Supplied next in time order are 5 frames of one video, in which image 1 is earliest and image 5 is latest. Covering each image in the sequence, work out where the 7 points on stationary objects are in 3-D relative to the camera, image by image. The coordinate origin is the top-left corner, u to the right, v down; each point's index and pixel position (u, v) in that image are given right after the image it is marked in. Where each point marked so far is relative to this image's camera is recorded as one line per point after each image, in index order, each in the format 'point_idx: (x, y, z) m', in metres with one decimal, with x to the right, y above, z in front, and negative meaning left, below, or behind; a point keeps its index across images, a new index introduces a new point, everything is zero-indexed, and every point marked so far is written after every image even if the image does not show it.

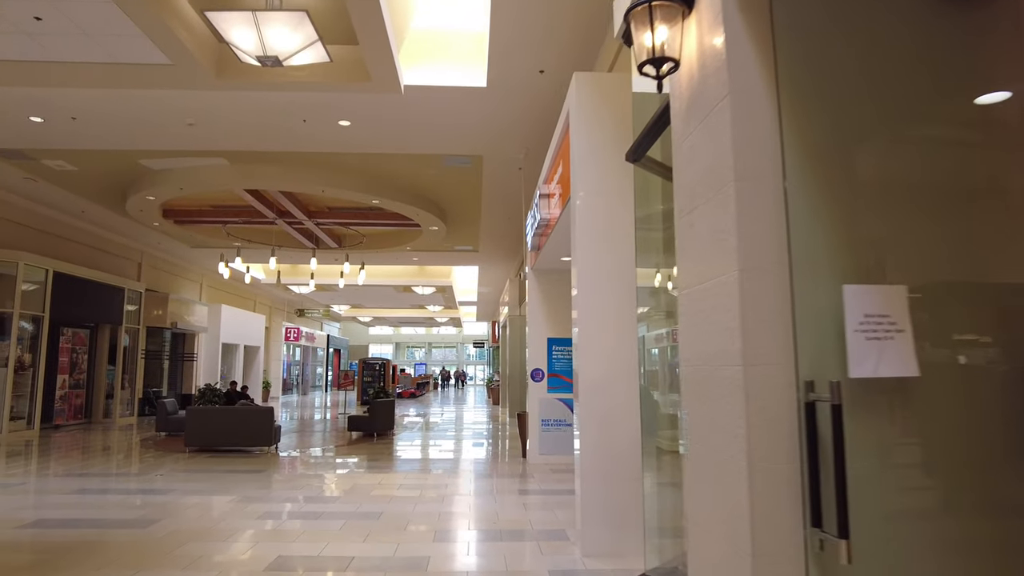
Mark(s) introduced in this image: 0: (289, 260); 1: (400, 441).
0: (-5.1, +0.6, +14.9) m
1: (-1.9, -2.6, +11.1) m
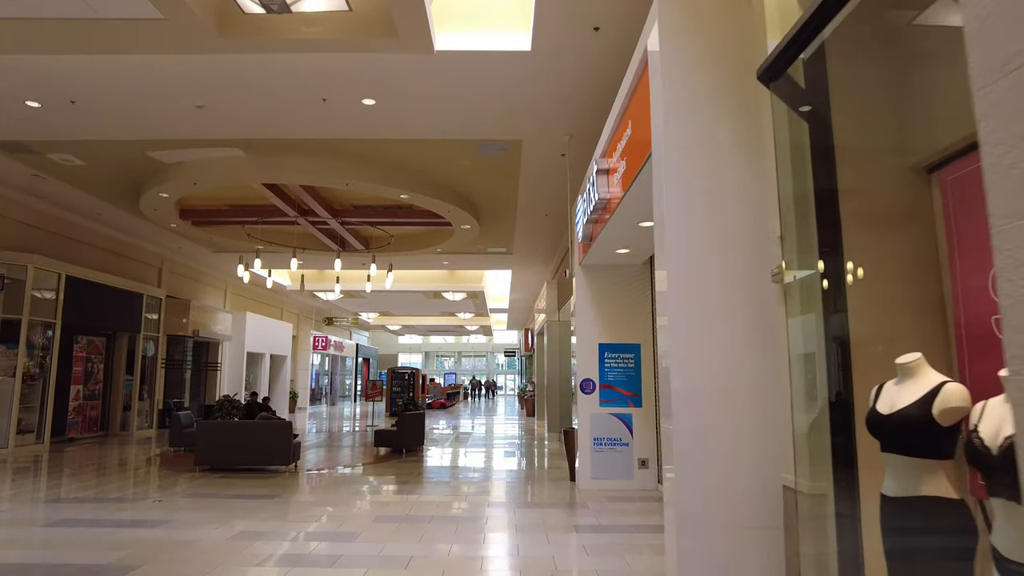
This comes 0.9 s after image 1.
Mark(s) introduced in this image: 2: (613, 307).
0: (-4.3, +0.5, +14.2) m
1: (-1.3, -2.6, +10.1) m
2: (+1.1, -0.2, +7.0) m
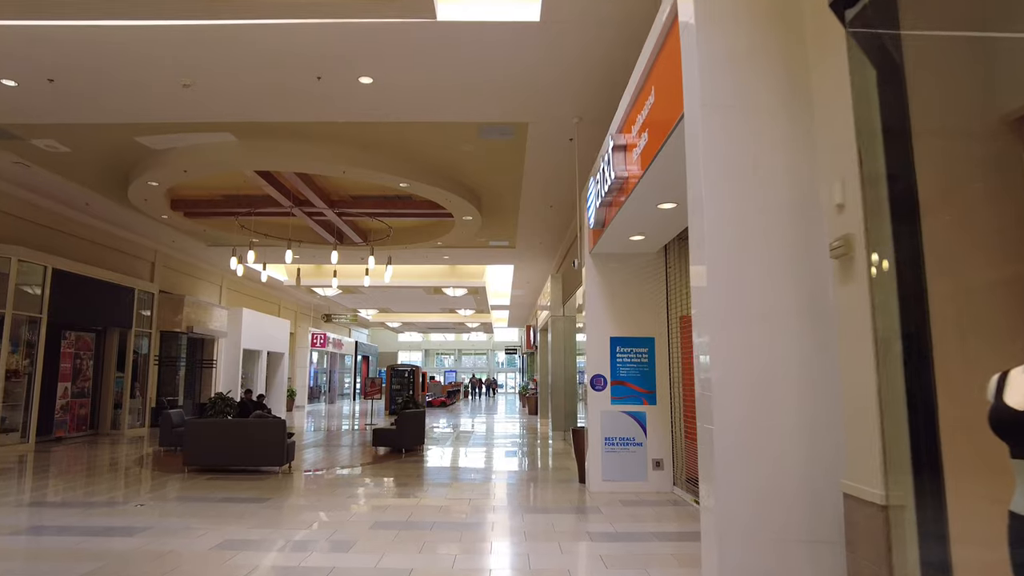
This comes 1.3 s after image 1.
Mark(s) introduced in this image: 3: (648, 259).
0: (-4.2, +0.6, +13.8) m
1: (-1.2, -2.5, +9.7) m
2: (+1.1, -0.1, +6.6) m
3: (+1.4, +0.3, +6.7) m
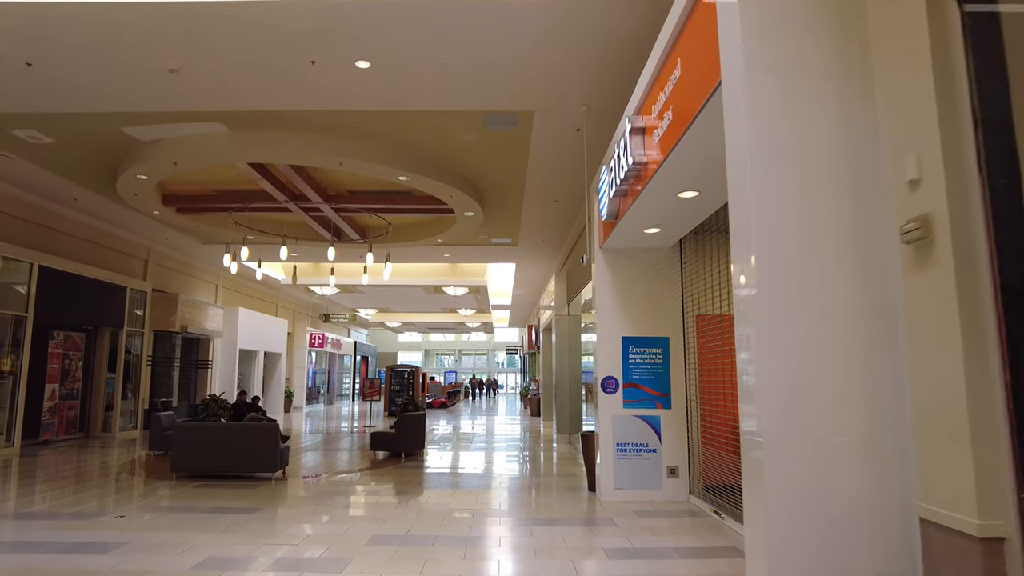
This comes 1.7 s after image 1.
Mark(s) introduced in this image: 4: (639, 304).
0: (-4.2, +0.7, +13.4) m
1: (-1.1, -2.5, +9.3) m
2: (+1.2, -0.1, +6.3) m
3: (+1.4, +0.3, +6.3) m
4: (+1.2, -0.2, +6.2) m
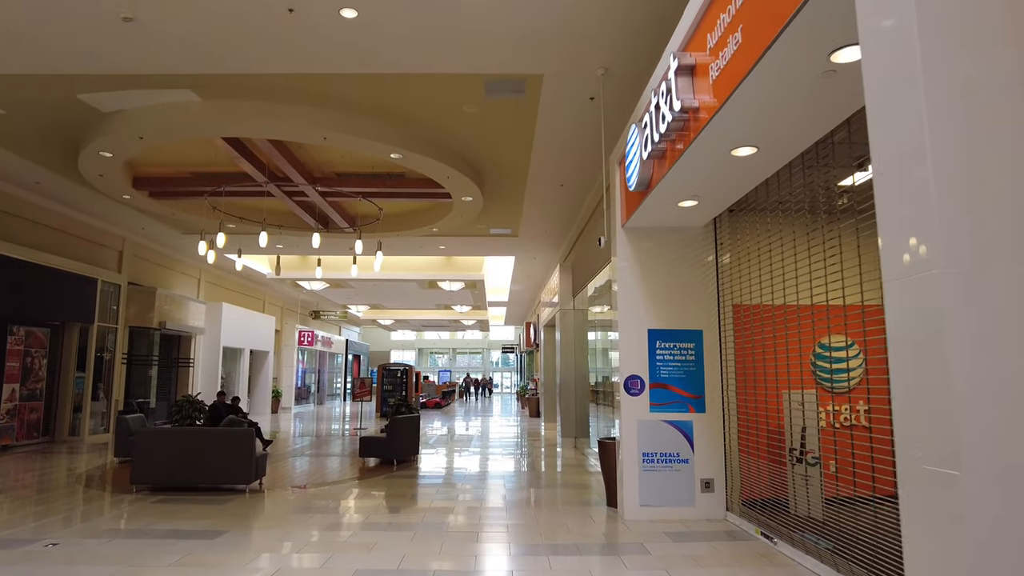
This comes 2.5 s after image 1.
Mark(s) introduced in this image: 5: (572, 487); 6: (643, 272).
0: (-4.2, +0.8, +12.5) m
1: (-1.1, -2.4, +8.5) m
2: (+1.3, +0.1, +5.4) m
3: (+1.5, +0.4, +5.5) m
4: (+1.3, 0.0, +5.4) m
5: (+0.7, -2.3, +7.5) m
6: (+1.1, +0.1, +5.4) m
